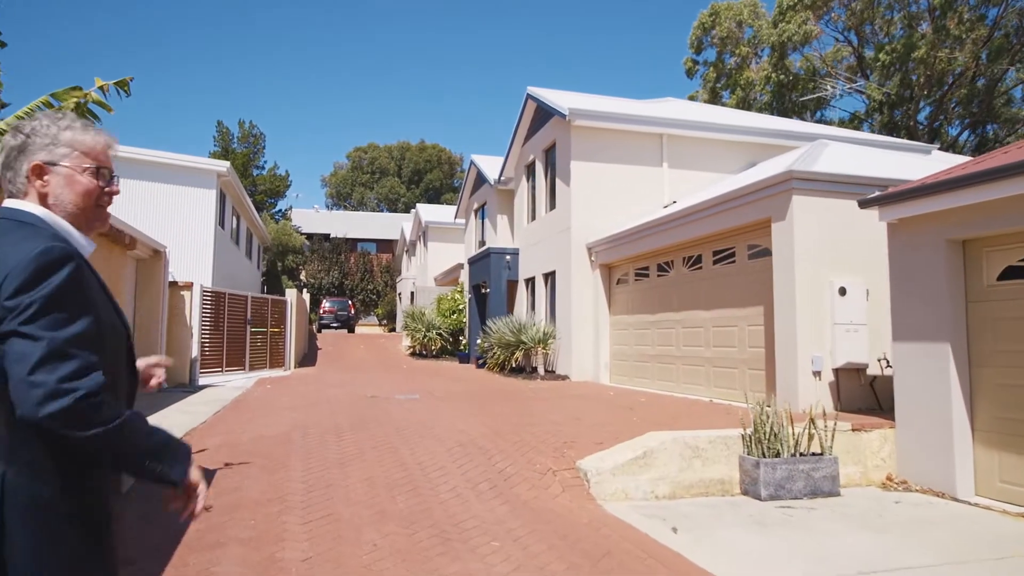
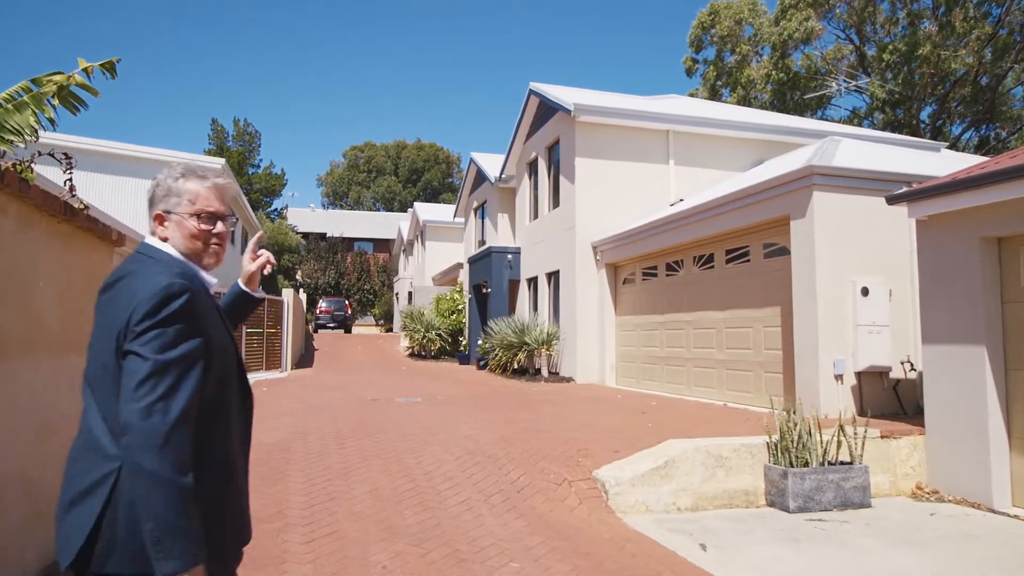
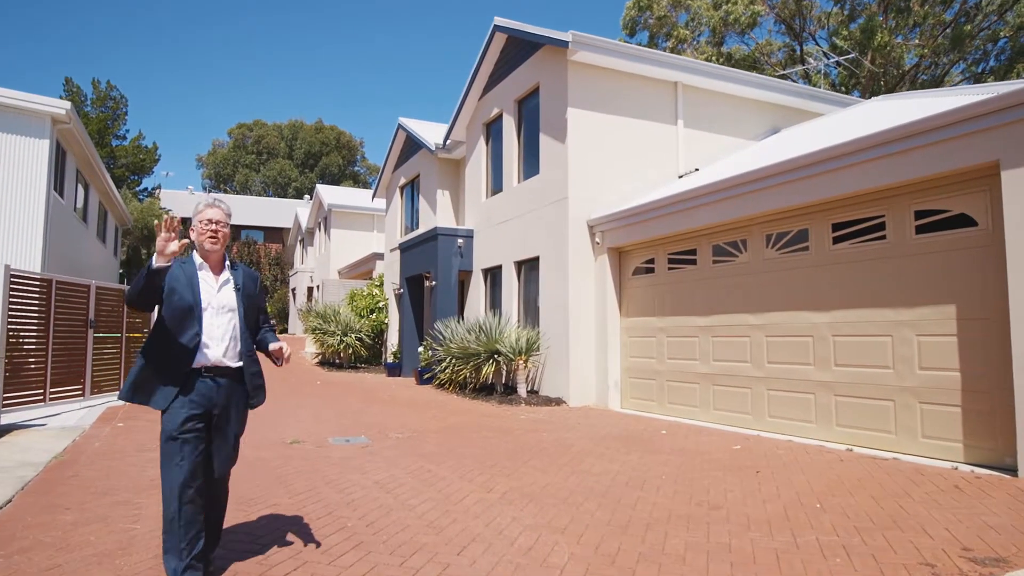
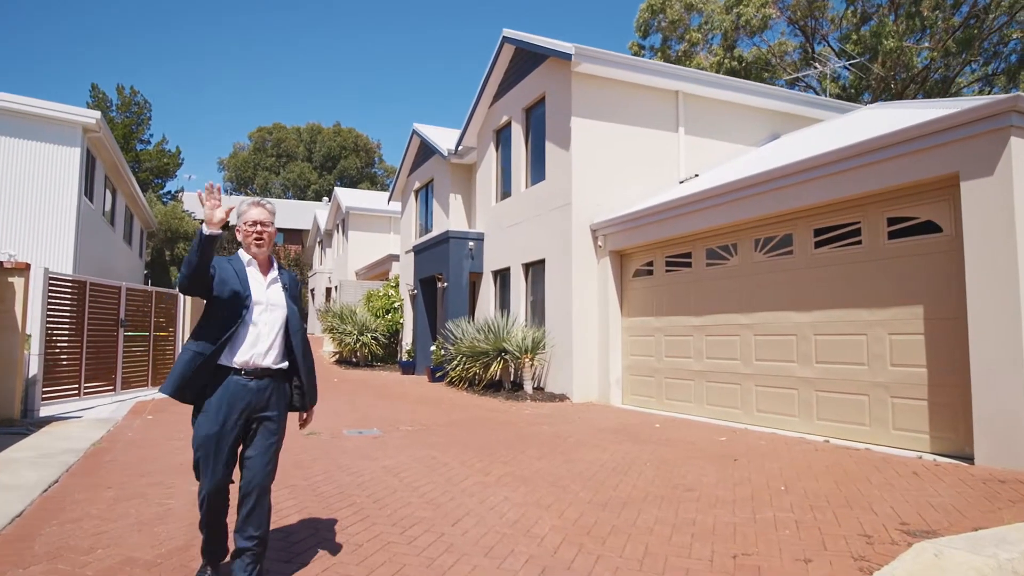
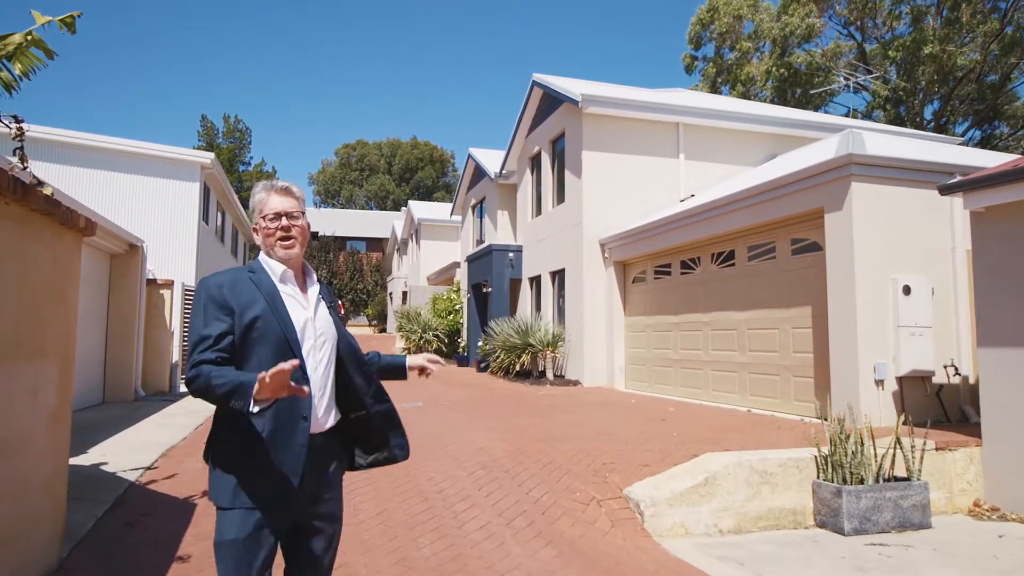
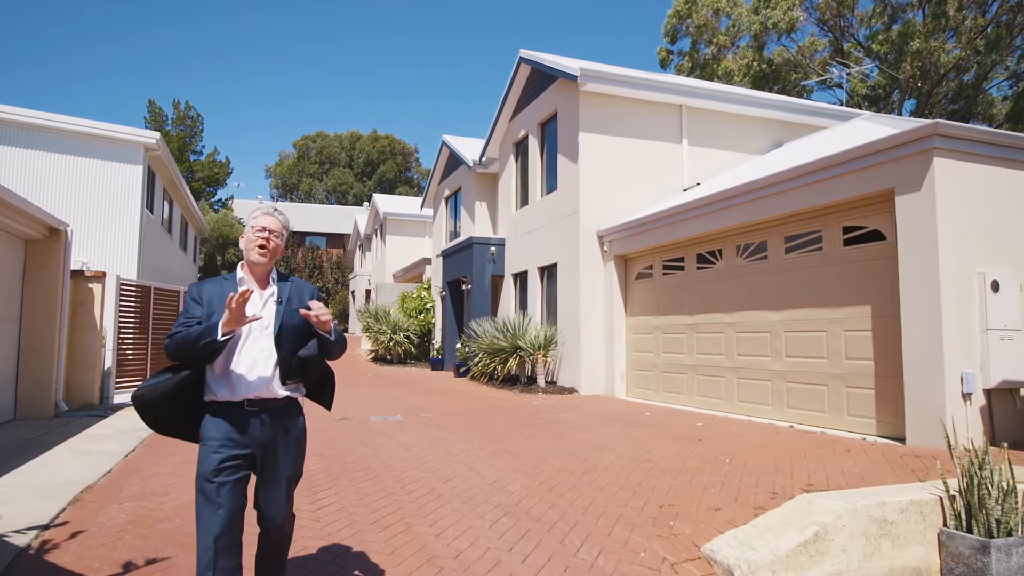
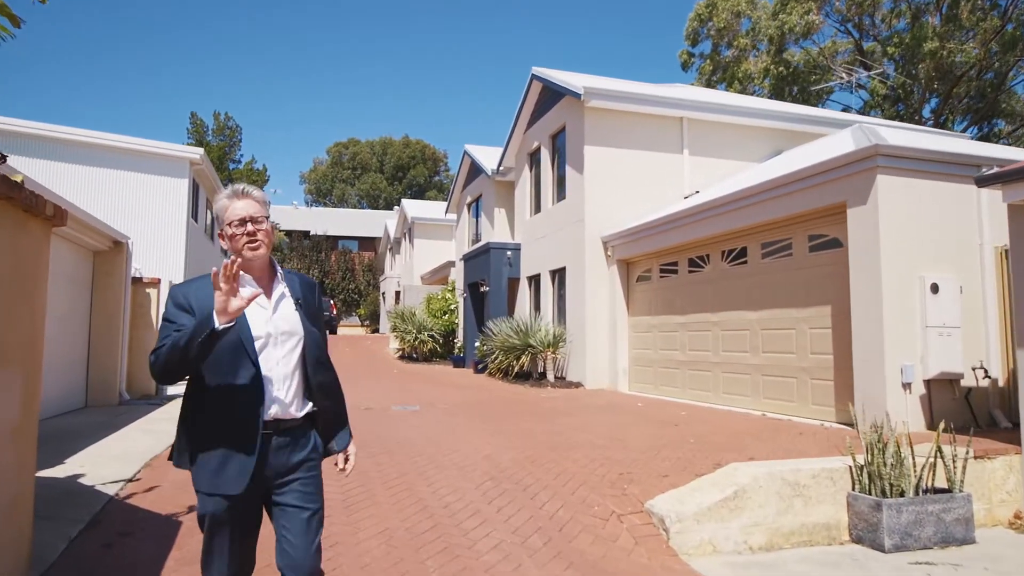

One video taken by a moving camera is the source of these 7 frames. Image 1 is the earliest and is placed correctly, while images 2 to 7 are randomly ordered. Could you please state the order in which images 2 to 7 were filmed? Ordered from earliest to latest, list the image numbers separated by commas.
2, 5, 7, 6, 4, 3
